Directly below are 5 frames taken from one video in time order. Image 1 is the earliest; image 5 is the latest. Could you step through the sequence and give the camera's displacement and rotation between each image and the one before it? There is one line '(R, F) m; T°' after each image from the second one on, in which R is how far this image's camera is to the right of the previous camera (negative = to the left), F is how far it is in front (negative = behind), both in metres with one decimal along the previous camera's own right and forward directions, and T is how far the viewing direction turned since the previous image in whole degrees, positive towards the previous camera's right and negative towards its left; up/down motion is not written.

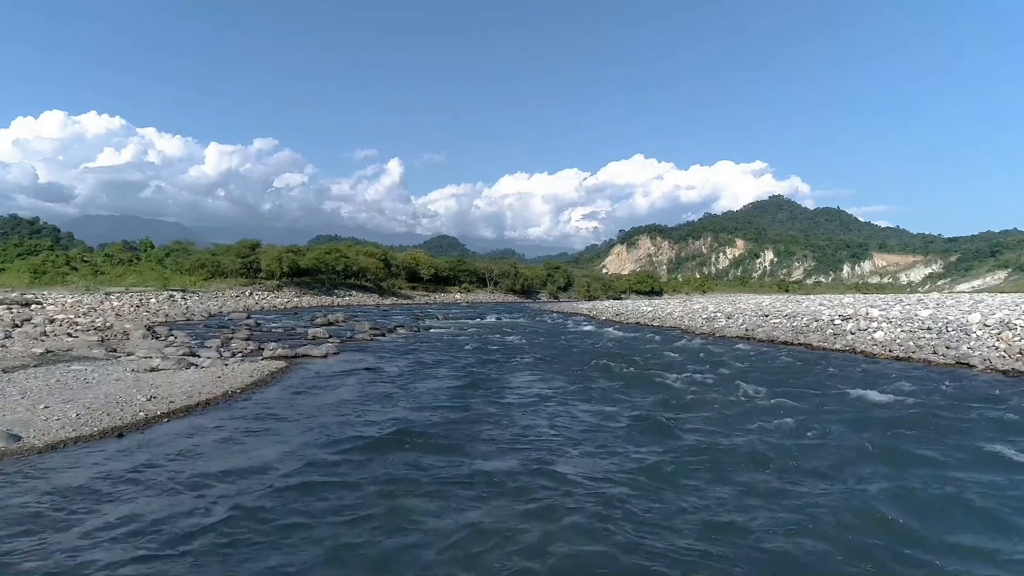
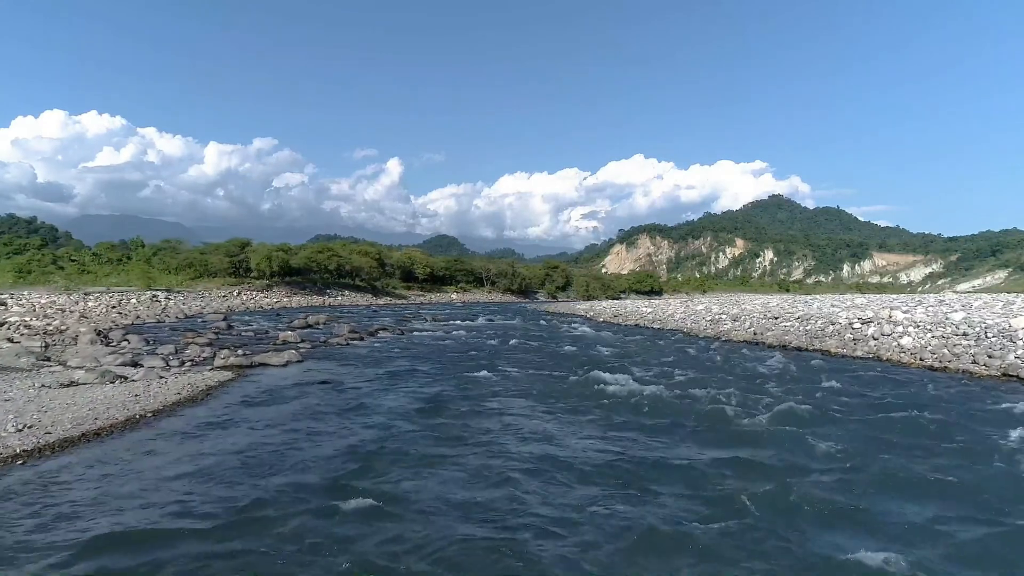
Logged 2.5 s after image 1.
(+0.7, +2.8) m; 0°
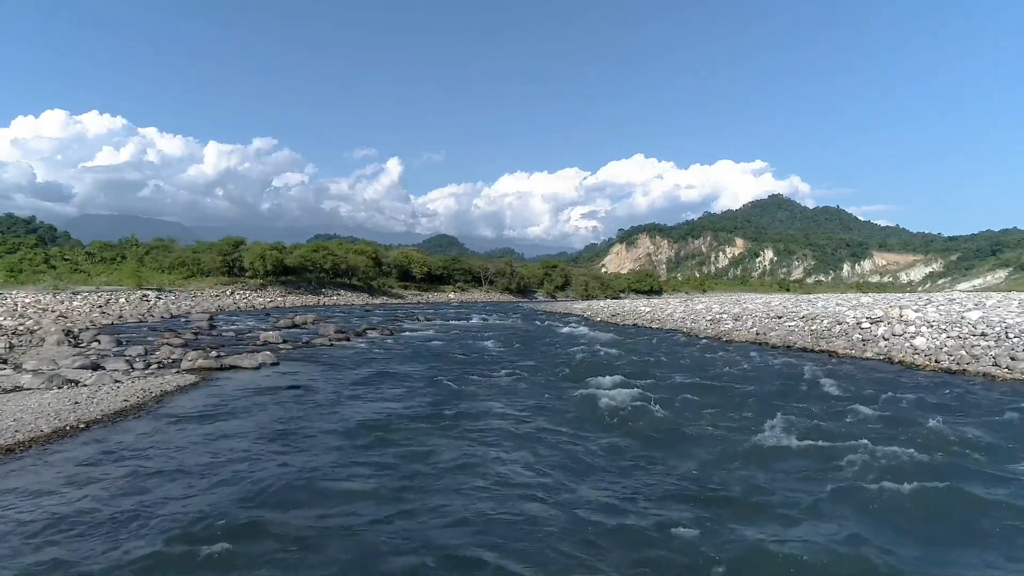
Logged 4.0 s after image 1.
(+0.5, +1.4) m; 0°
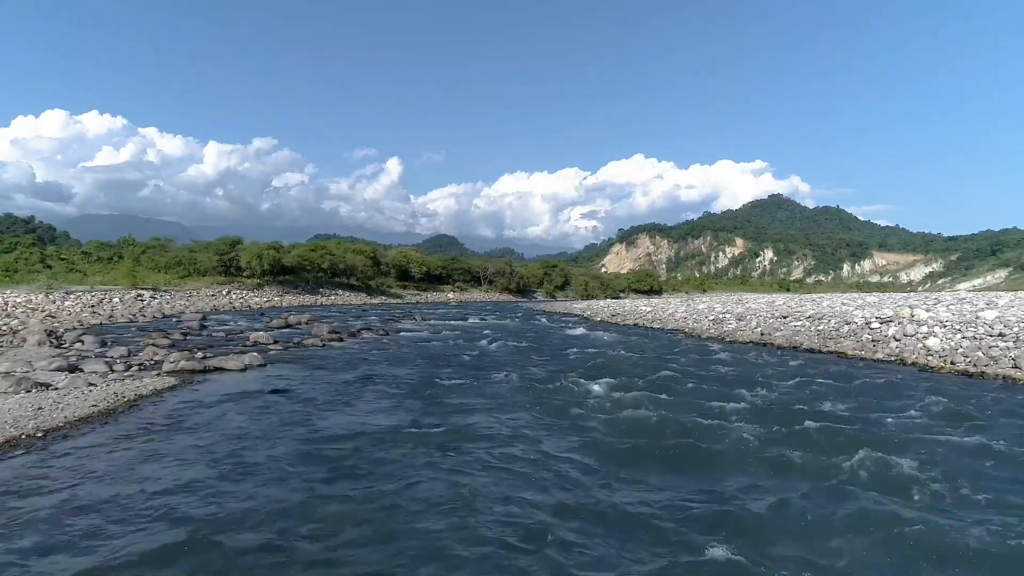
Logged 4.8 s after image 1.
(+0.1, +0.9) m; 0°
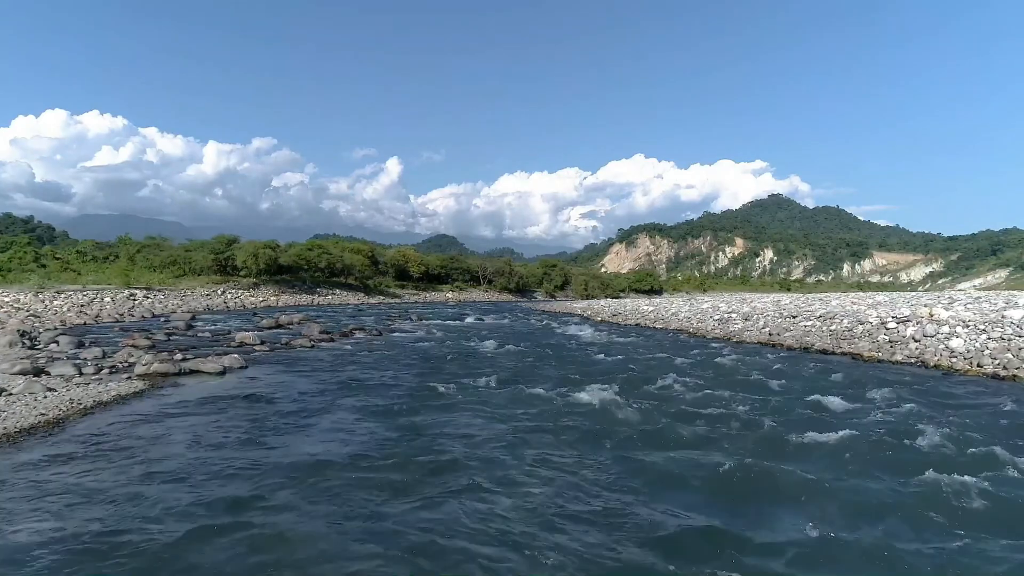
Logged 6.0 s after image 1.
(+0.1, +1.3) m; 0°
